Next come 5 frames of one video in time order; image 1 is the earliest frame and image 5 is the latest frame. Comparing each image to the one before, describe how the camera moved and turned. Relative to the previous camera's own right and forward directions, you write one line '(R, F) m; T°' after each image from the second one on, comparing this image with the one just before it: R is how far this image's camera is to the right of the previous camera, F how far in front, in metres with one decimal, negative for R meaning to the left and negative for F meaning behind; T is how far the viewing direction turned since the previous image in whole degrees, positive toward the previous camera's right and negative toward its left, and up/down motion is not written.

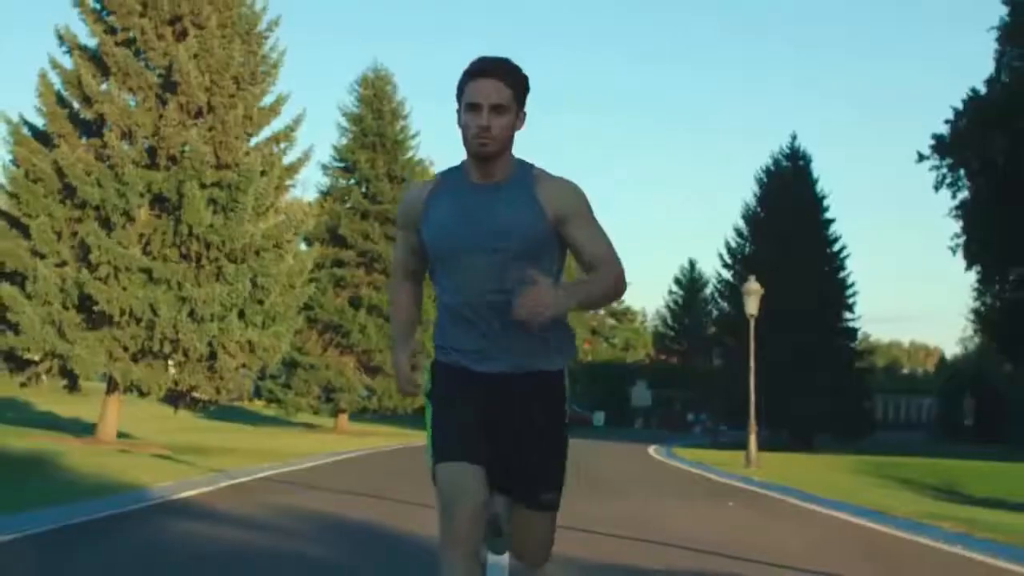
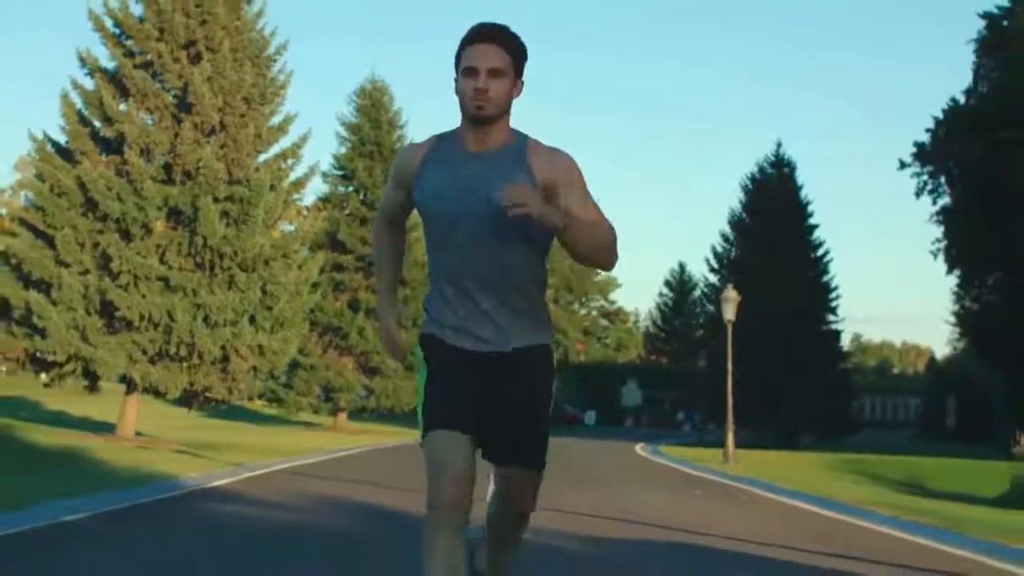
(0.0, -1.3) m; 0°
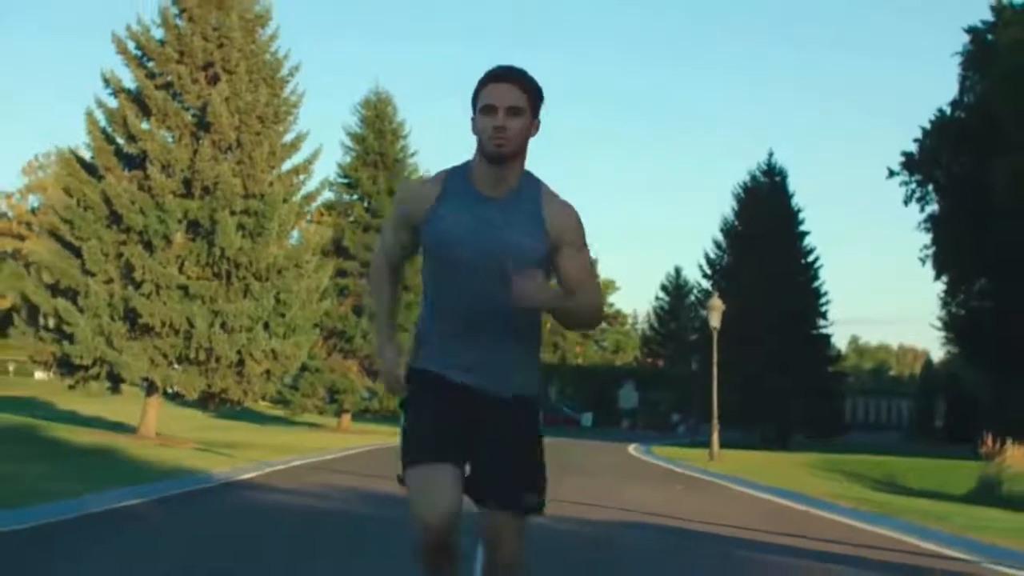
(0.0, -1.2) m; 0°
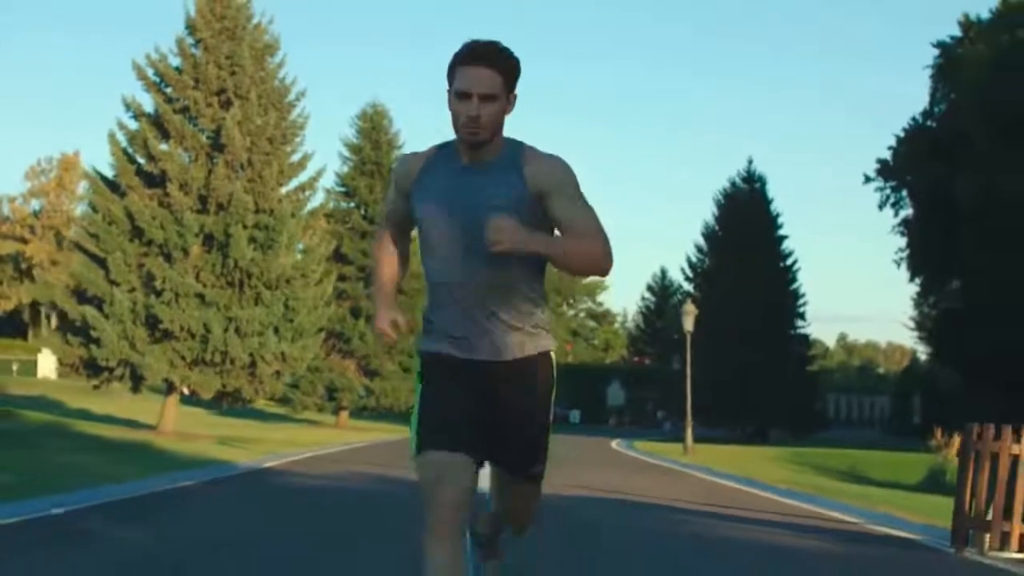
(0.0, -1.9) m; 0°
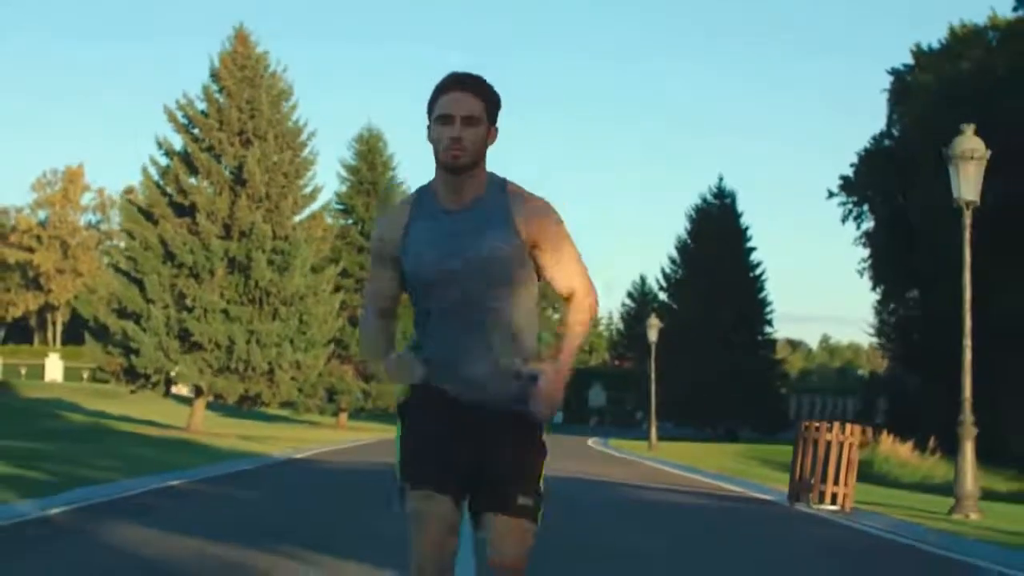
(0.0, -3.2) m; +1°
